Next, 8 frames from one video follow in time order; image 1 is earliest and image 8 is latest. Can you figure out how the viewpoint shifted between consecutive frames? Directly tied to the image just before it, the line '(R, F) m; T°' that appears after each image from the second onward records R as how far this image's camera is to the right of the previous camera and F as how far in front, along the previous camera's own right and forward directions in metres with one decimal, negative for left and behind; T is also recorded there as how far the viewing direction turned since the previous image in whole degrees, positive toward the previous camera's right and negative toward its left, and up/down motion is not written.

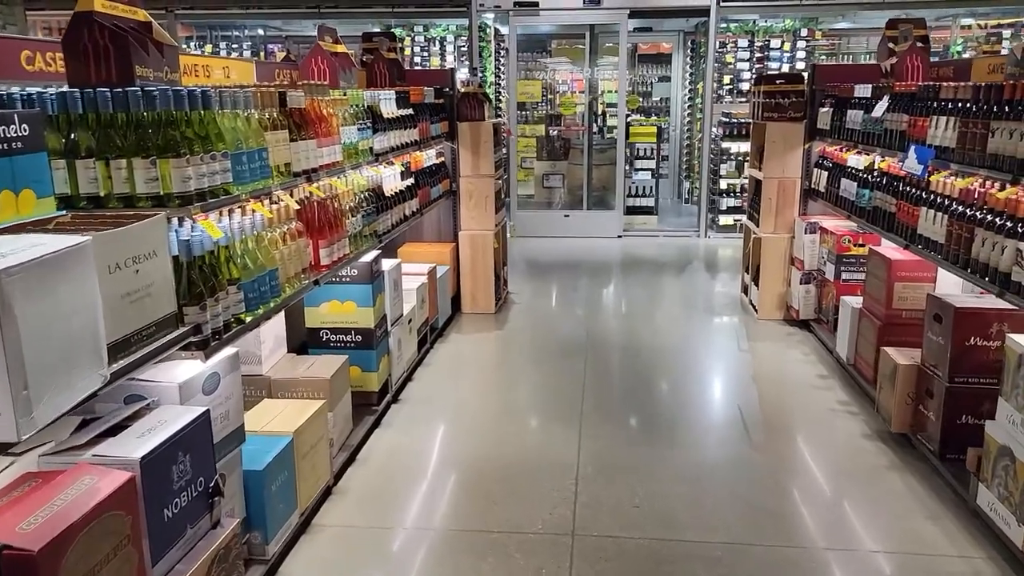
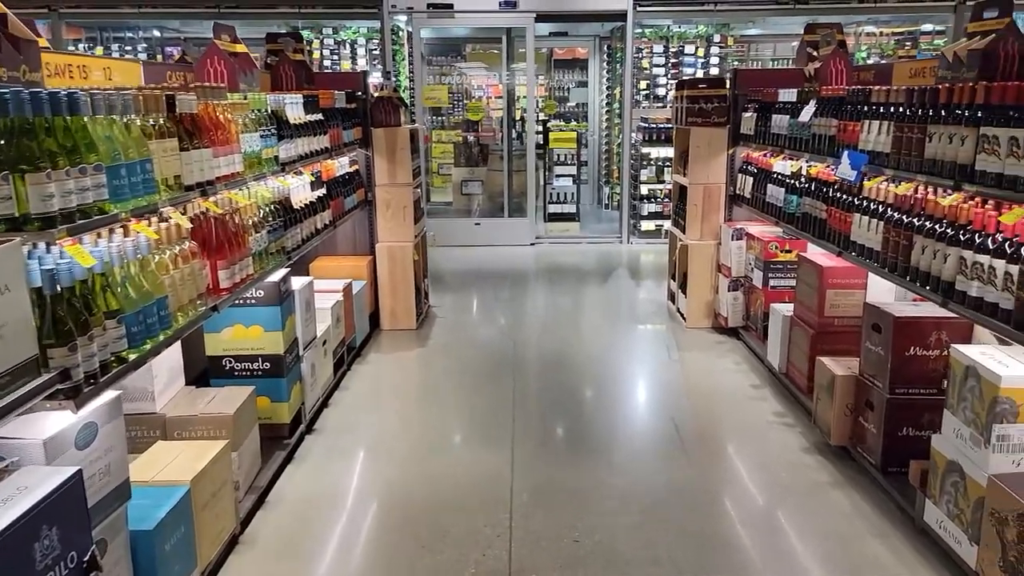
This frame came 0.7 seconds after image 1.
(0.0, +0.2) m; +6°
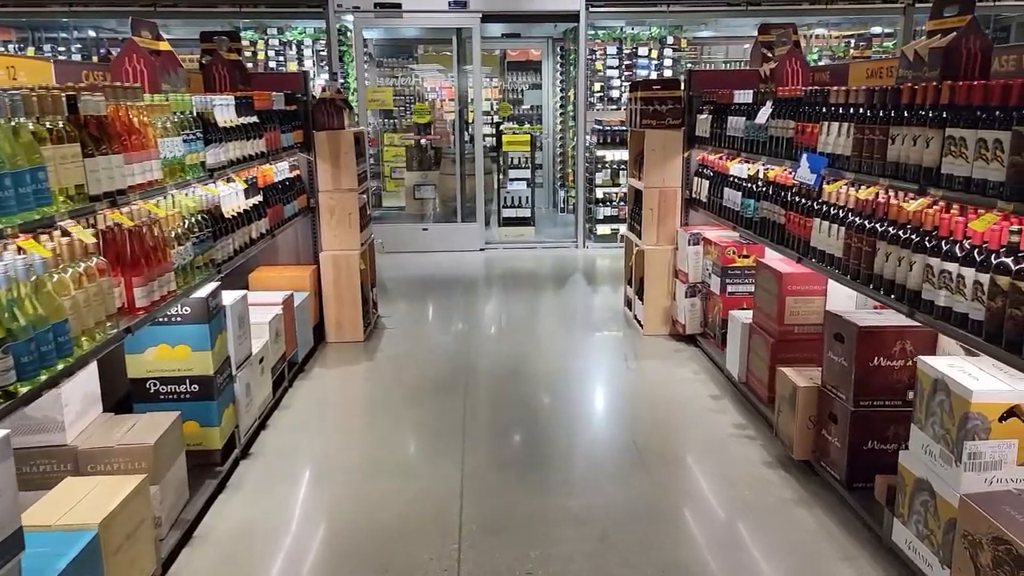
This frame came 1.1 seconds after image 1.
(0.0, +0.2) m; +3°
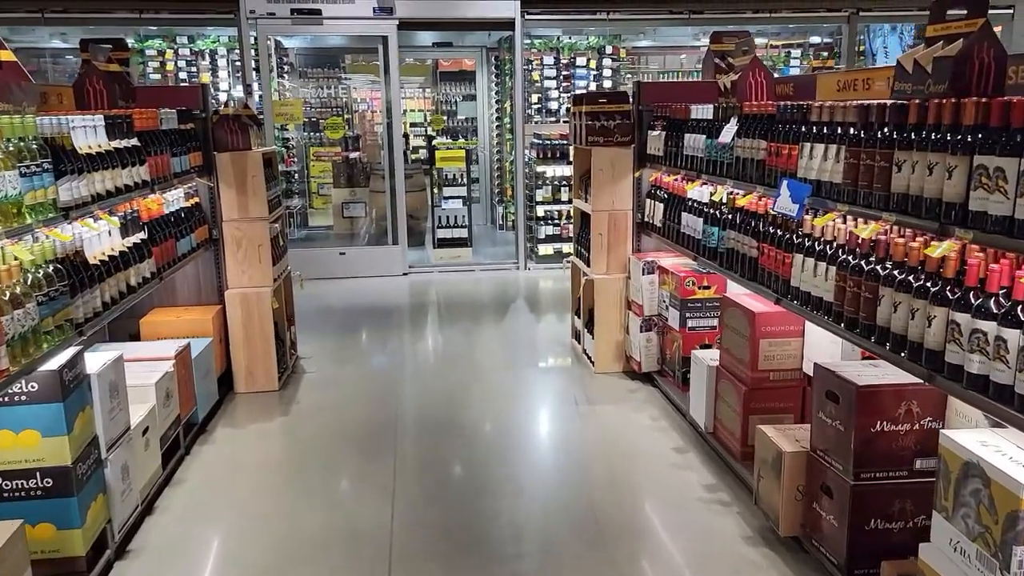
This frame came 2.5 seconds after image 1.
(0.0, +0.5) m; +4°
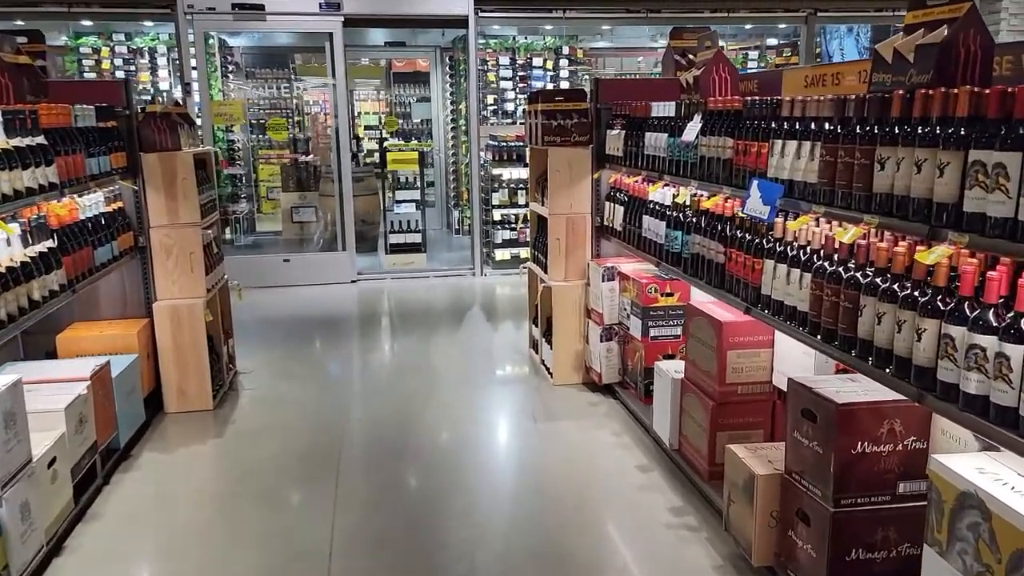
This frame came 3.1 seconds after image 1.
(0.0, +0.2) m; +3°
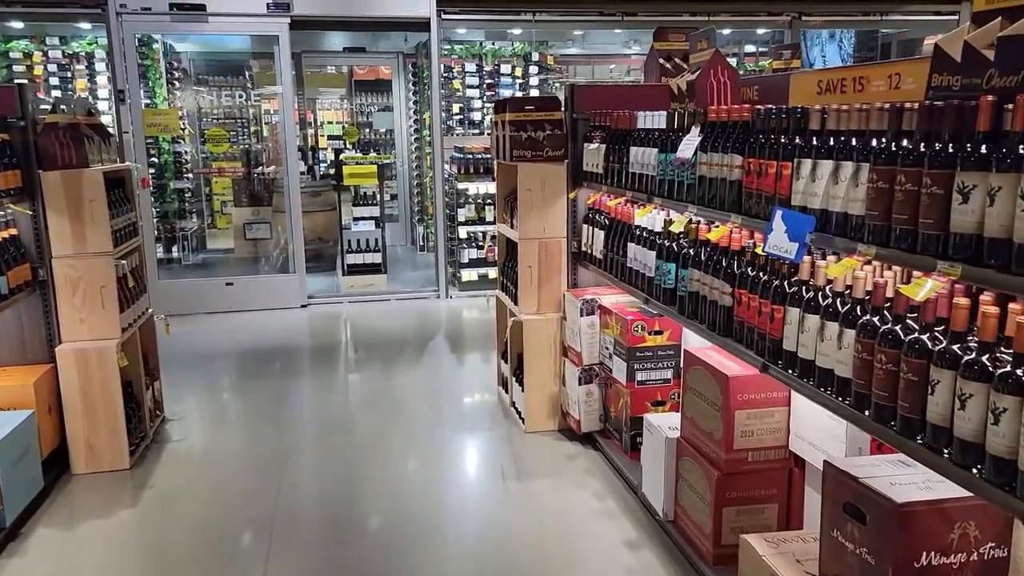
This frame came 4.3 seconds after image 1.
(0.0, +0.5) m; +2°
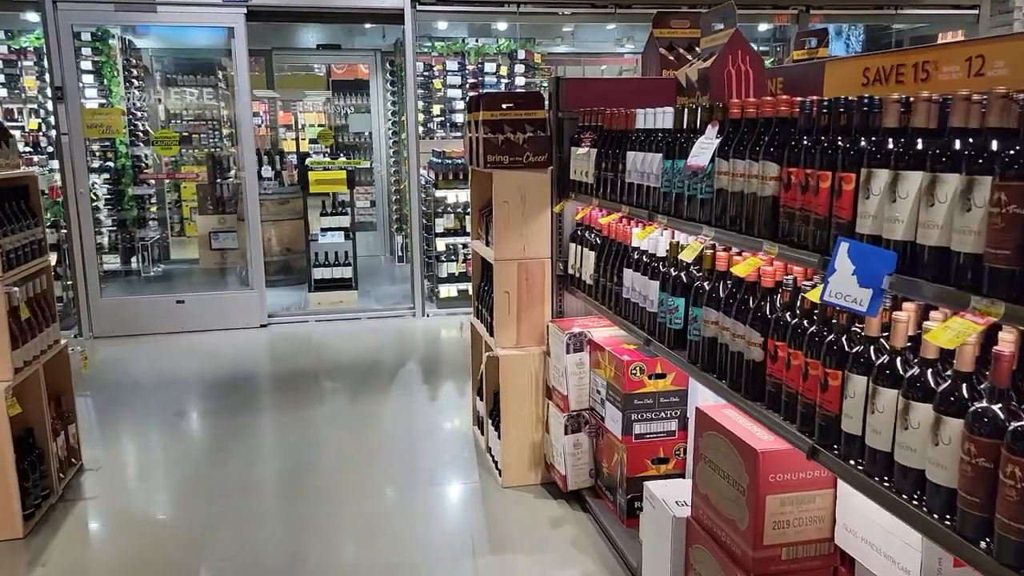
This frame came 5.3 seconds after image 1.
(+0.1, +0.6) m; +1°
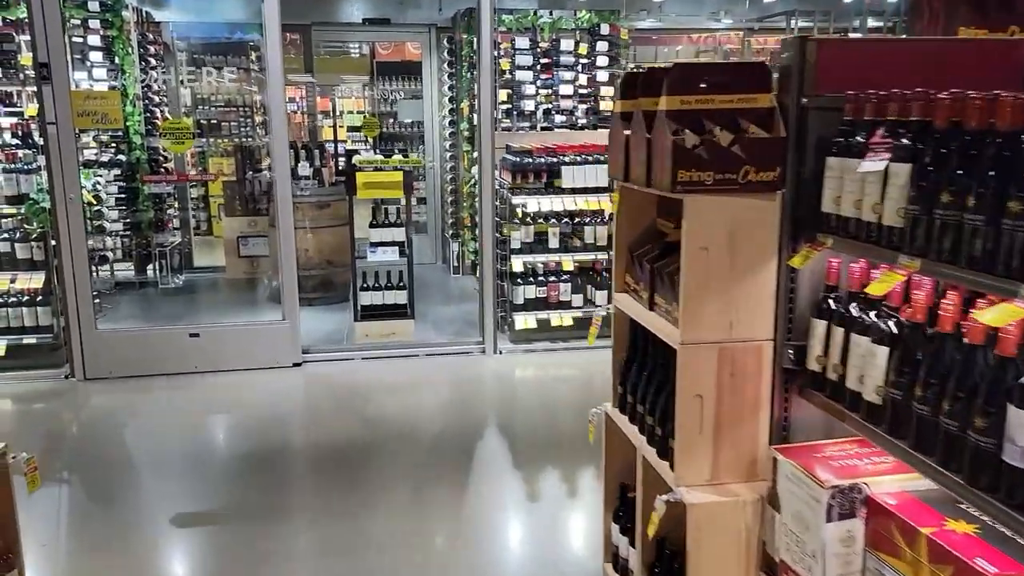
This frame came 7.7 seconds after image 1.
(-0.4, +1.3) m; -2°
